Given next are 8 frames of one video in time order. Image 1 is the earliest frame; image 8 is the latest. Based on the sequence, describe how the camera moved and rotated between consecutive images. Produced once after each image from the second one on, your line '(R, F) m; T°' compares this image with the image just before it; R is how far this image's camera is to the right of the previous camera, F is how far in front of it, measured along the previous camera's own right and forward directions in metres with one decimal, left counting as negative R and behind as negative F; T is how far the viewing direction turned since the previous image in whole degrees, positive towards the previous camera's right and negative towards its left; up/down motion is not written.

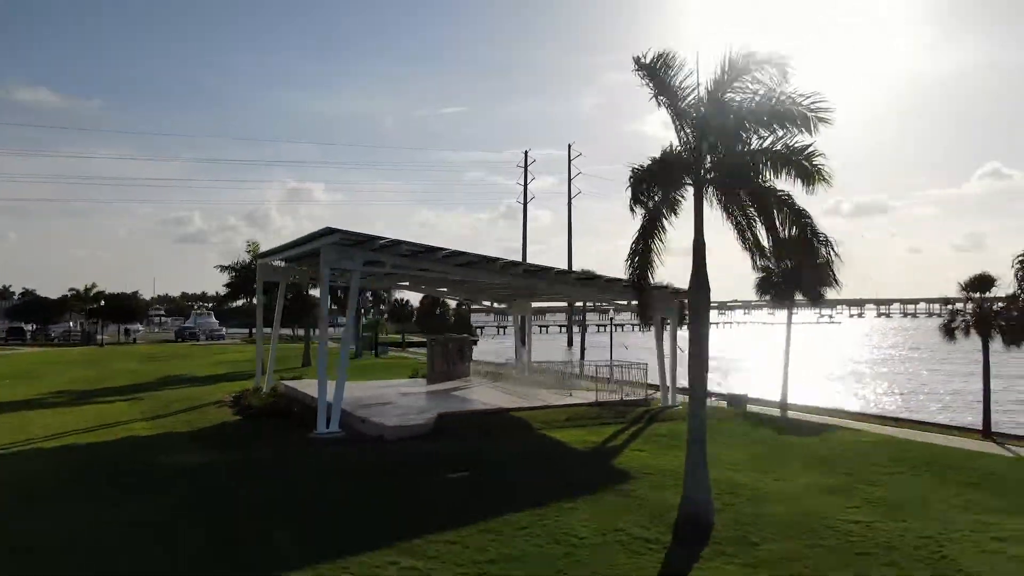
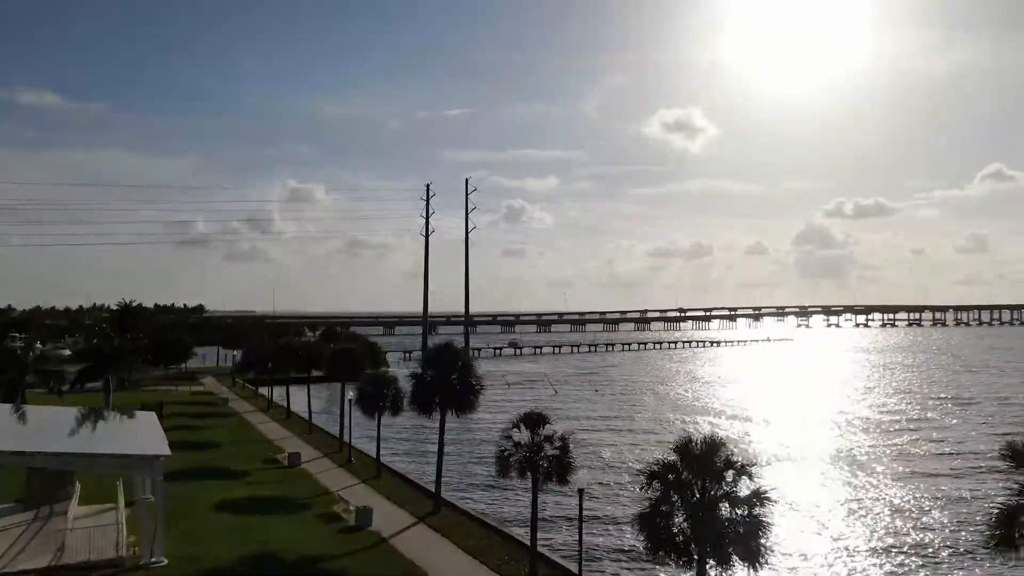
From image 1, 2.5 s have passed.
(+12.4, -0.5) m; 0°
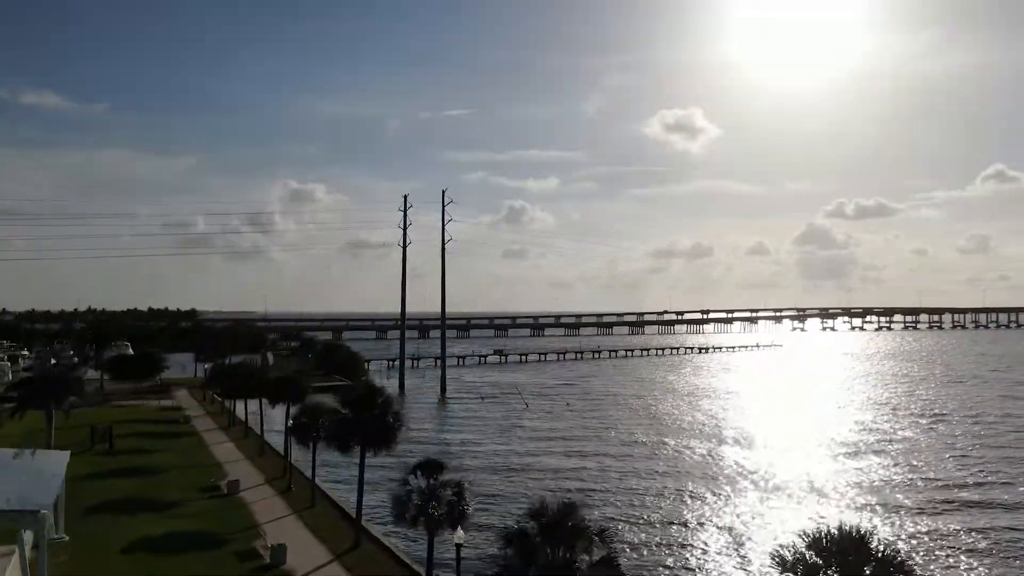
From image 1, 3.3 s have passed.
(+2.9, -0.1) m; 0°
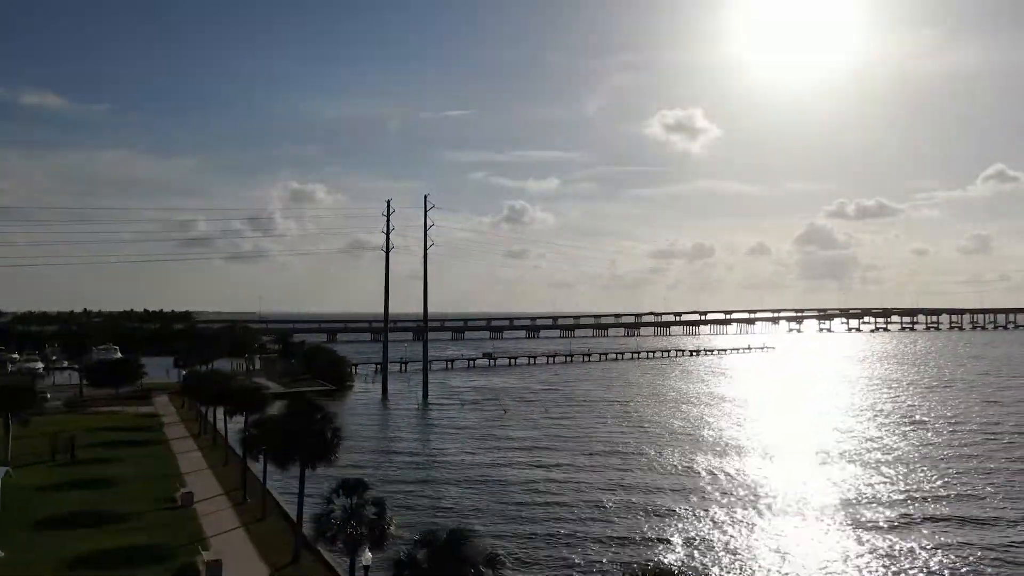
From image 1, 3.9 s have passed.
(+2.2, -0.1) m; 0°
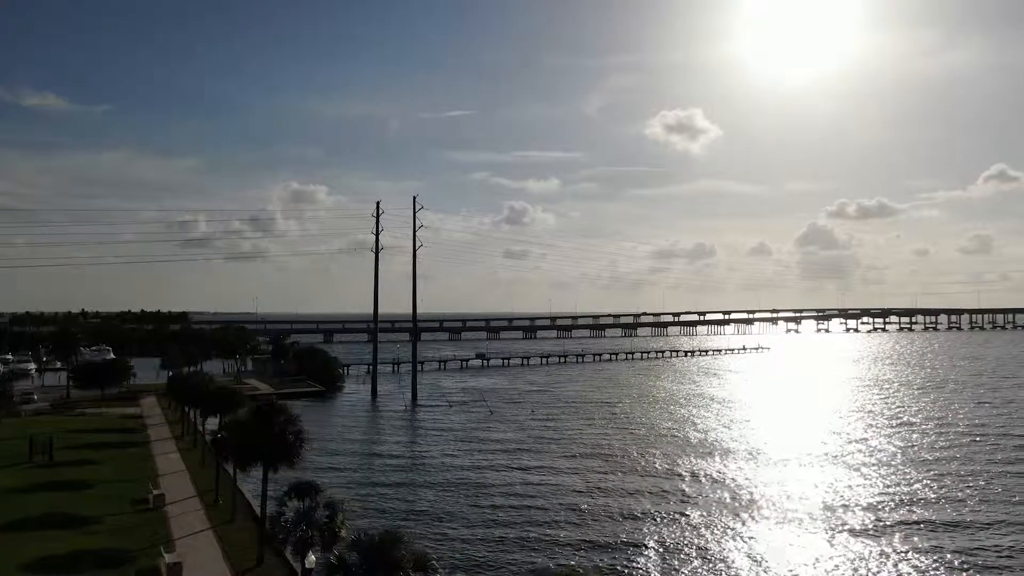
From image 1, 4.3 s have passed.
(+1.4, -0.1) m; 0°
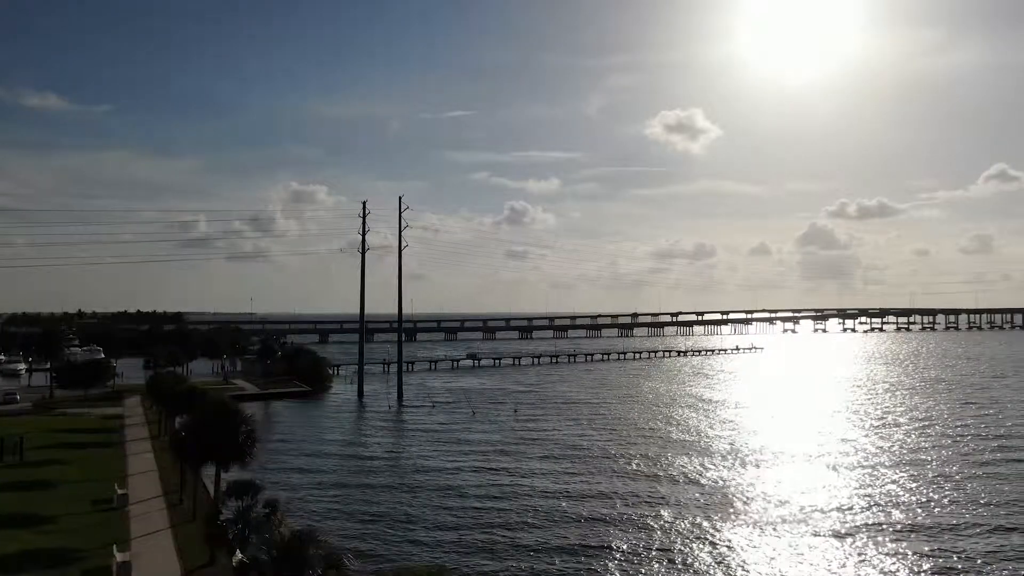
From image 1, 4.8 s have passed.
(+1.8, -0.1) m; 0°
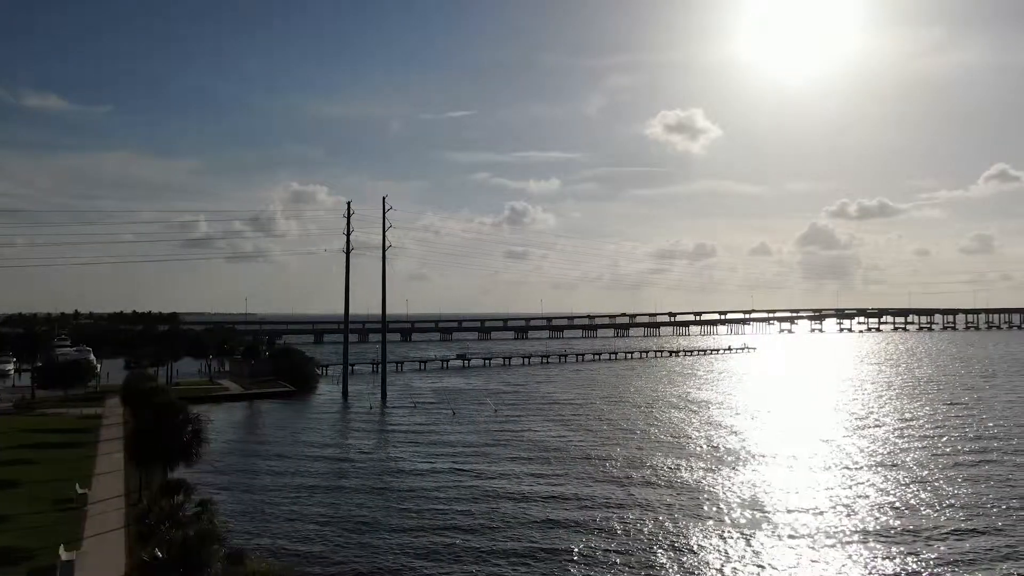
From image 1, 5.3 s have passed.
(+2.0, -0.1) m; 0°
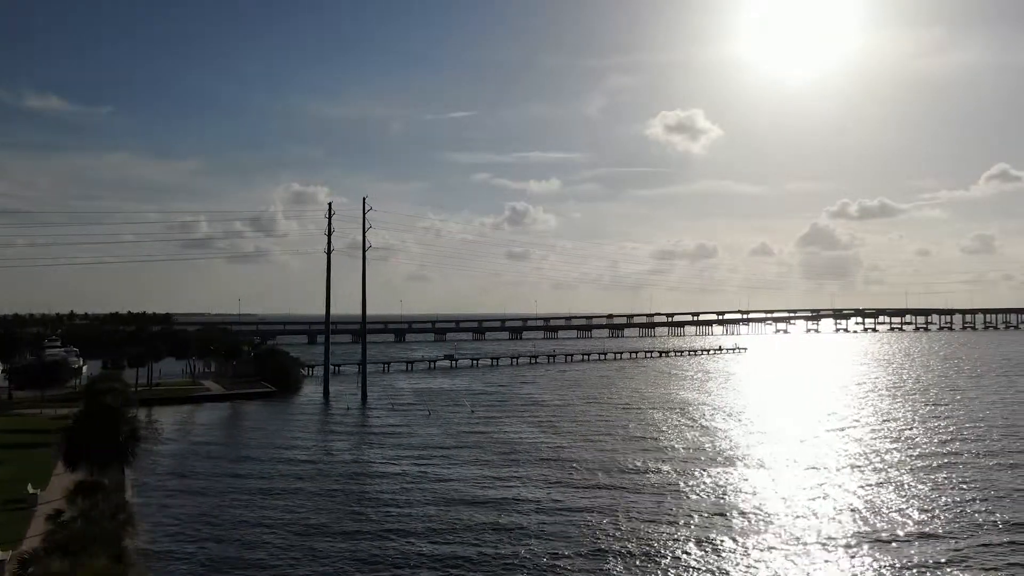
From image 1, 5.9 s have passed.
(+2.4, -0.1) m; 0°
